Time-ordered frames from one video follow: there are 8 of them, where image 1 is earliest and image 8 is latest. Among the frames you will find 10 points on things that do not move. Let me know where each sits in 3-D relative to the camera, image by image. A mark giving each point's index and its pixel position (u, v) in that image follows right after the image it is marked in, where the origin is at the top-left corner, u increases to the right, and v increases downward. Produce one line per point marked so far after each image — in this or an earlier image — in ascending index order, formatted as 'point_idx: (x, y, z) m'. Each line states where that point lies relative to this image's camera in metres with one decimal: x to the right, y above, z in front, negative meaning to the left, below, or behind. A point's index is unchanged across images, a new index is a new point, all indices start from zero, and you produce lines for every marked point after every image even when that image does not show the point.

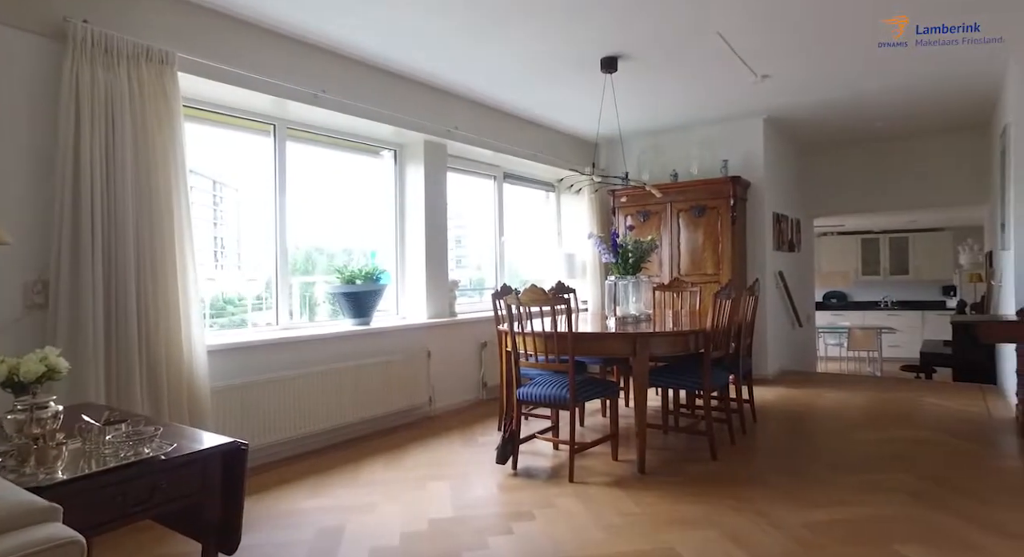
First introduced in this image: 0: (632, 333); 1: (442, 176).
0: (+0.6, -0.3, +2.9) m
1: (-0.6, +0.8, +4.5) m
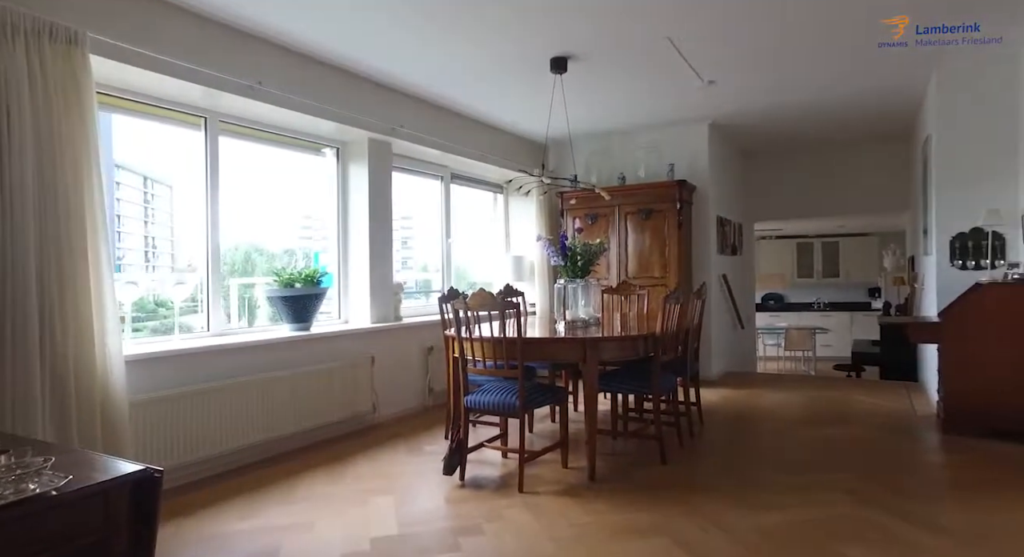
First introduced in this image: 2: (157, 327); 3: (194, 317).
0: (+0.3, -0.3, +2.8) m
1: (-1.0, +0.8, +4.4) m
2: (-2.0, -0.3, +3.2) m
3: (-1.9, -0.2, +3.3) m
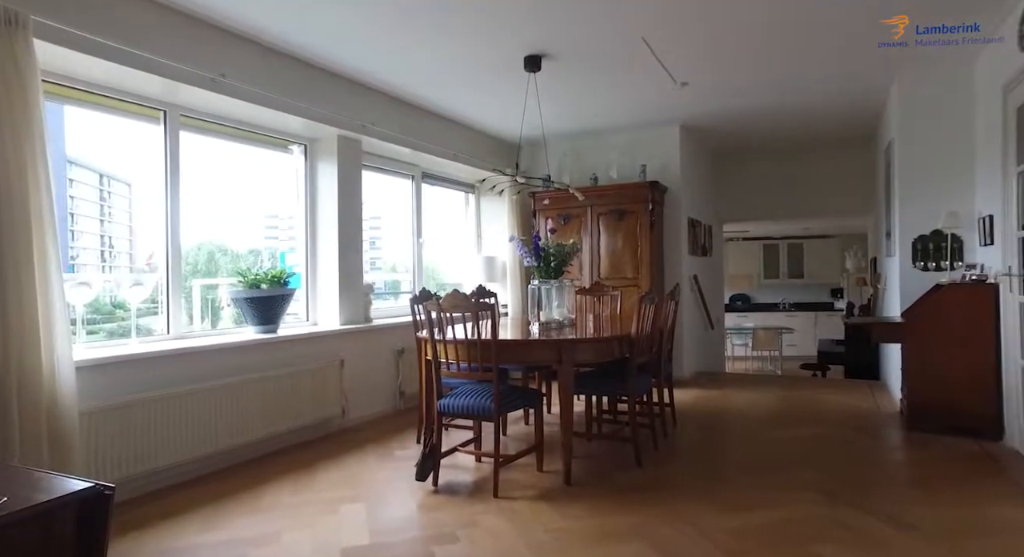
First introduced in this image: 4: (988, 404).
0: (+0.2, -0.3, +2.8) m
1: (-1.2, +0.8, +4.3) m
2: (-2.1, -0.3, +3.0) m
3: (-2.0, -0.2, +3.2) m
4: (+2.8, -0.7, +3.4) m
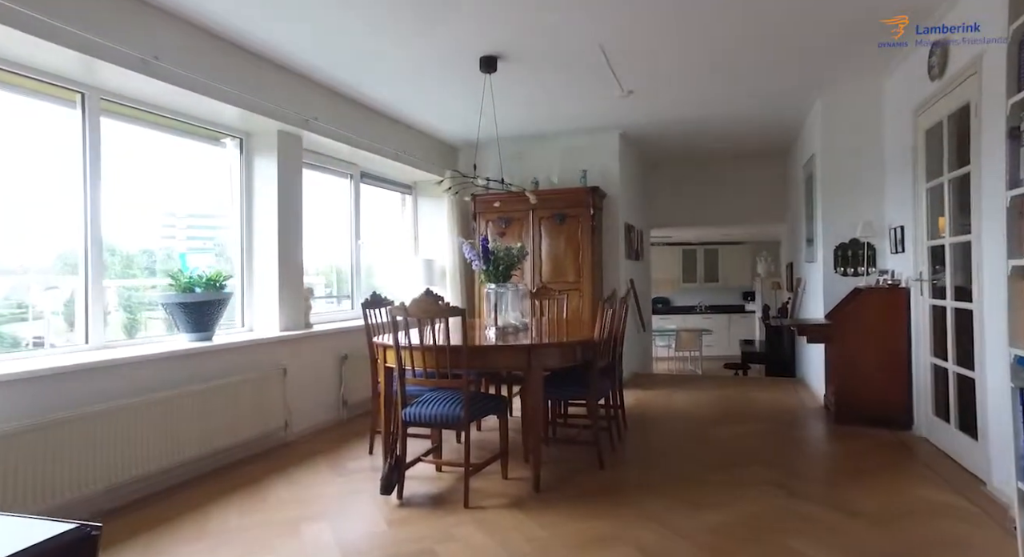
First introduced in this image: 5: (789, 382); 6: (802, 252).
0: (+0.1, -0.3, +2.7) m
1: (-1.5, +0.8, +4.0) m
2: (-2.3, -0.3, +2.6) m
3: (-2.2, -0.2, +2.8) m
4: (+2.6, -0.8, +3.8) m
5: (+2.7, -1.0, +5.5) m
6: (+2.7, +0.2, +5.4) m
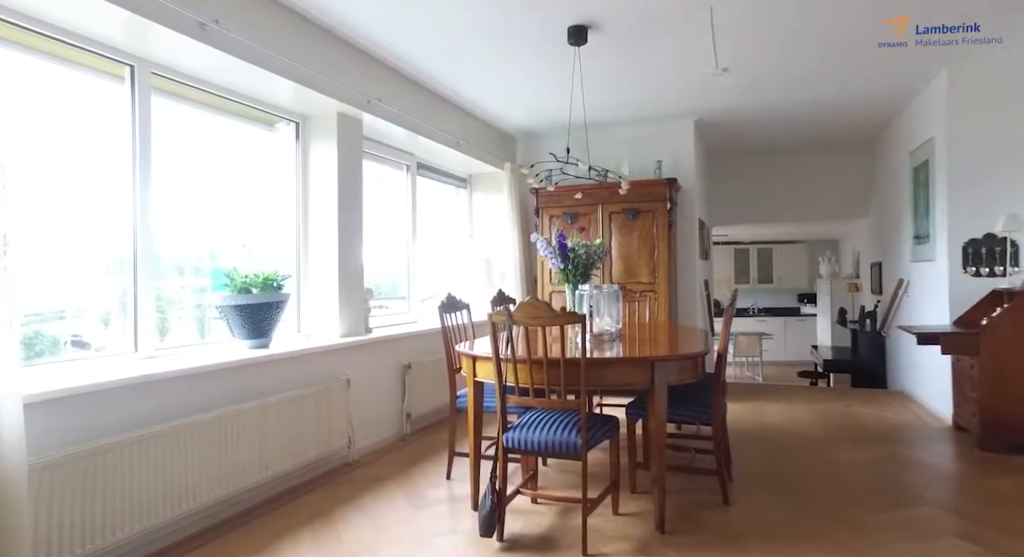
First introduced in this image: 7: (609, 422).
0: (+0.5, -0.3, +2.3) m
1: (-1.0, +0.8, +3.6) m
2: (-1.8, -0.3, +2.3) m
3: (-1.7, -0.2, +2.5) m
4: (+3.1, -0.8, +3.2) m
5: (+3.2, -1.0, +4.9) m
6: (+3.3, +0.2, +4.8) m
7: (+0.4, -0.6, +2.4) m
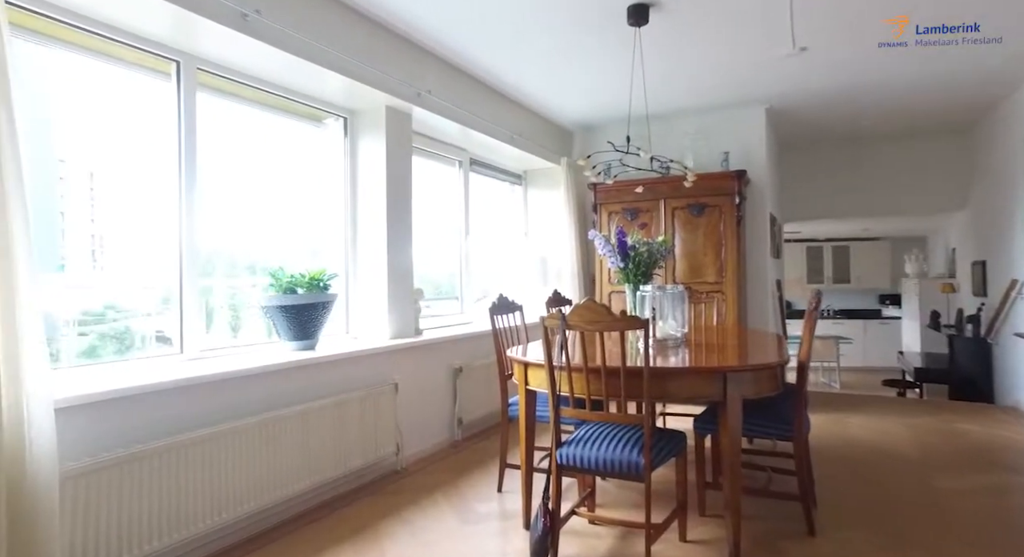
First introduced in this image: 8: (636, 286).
0: (+0.7, -0.3, +2.0) m
1: (-0.6, +0.8, +3.5) m
2: (-1.6, -0.3, +2.2) m
3: (-1.5, -0.2, +2.4) m
4: (+3.4, -0.8, +2.7) m
5: (+3.7, -1.0, +4.4) m
6: (+3.7, +0.2, +4.3) m
7: (+0.6, -0.6, +2.1) m
8: (+0.7, 0.0, +3.1) m
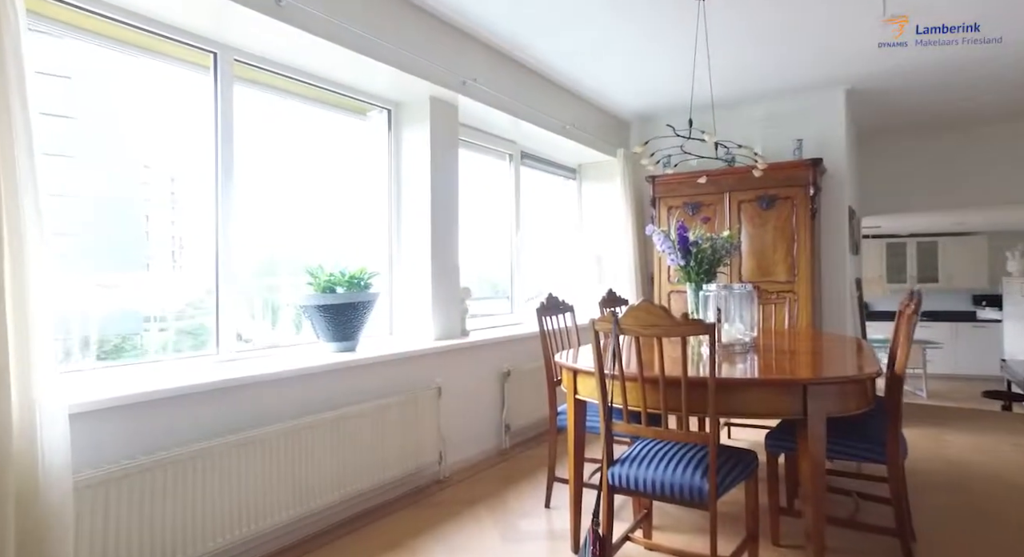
0: (+0.9, -0.3, +1.7) m
1: (-0.3, +0.8, +3.3) m
2: (-1.4, -0.3, +2.2) m
3: (-1.3, -0.2, +2.4) m
4: (+3.6, -0.8, +2.2) m
5: (+4.1, -1.0, +3.8) m
6: (+4.1, +0.3, +3.7) m
7: (+0.8, -0.6, +1.9) m
8: (+0.9, 0.0, +2.8) m
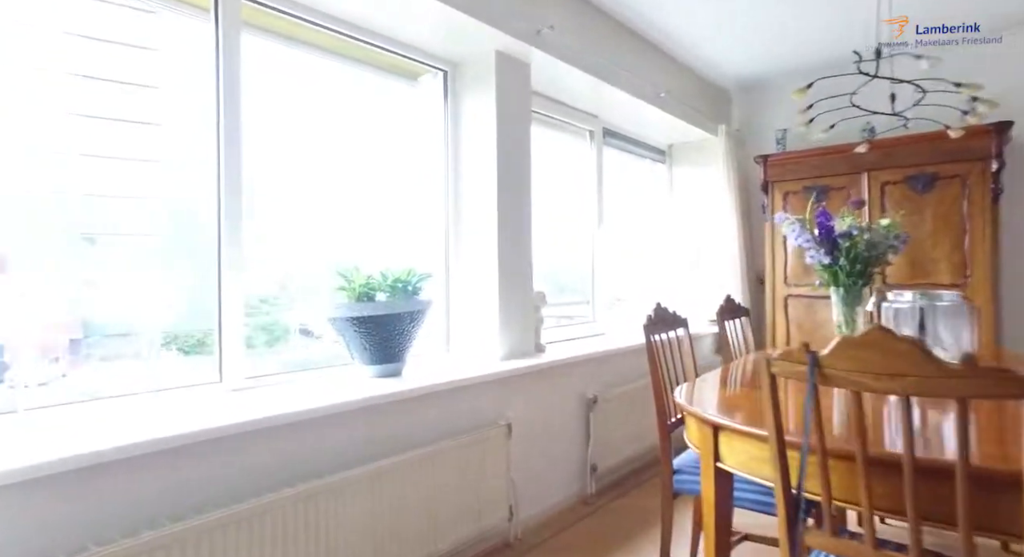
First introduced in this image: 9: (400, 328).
0: (+1.1, -0.3, +0.9) m
1: (+0.1, +0.8, +2.7) m
2: (-1.1, -0.3, +1.6) m
3: (-1.0, -0.2, +1.8) m
4: (+3.8, -0.8, +1.0) m
5: (+4.5, -1.0, +2.6) m
6: (+4.5, +0.2, +2.5) m
7: (+1.0, -0.6, +1.1) m
8: (+1.3, 0.0, +2.0) m
9: (-0.4, -0.2, +2.1) m
